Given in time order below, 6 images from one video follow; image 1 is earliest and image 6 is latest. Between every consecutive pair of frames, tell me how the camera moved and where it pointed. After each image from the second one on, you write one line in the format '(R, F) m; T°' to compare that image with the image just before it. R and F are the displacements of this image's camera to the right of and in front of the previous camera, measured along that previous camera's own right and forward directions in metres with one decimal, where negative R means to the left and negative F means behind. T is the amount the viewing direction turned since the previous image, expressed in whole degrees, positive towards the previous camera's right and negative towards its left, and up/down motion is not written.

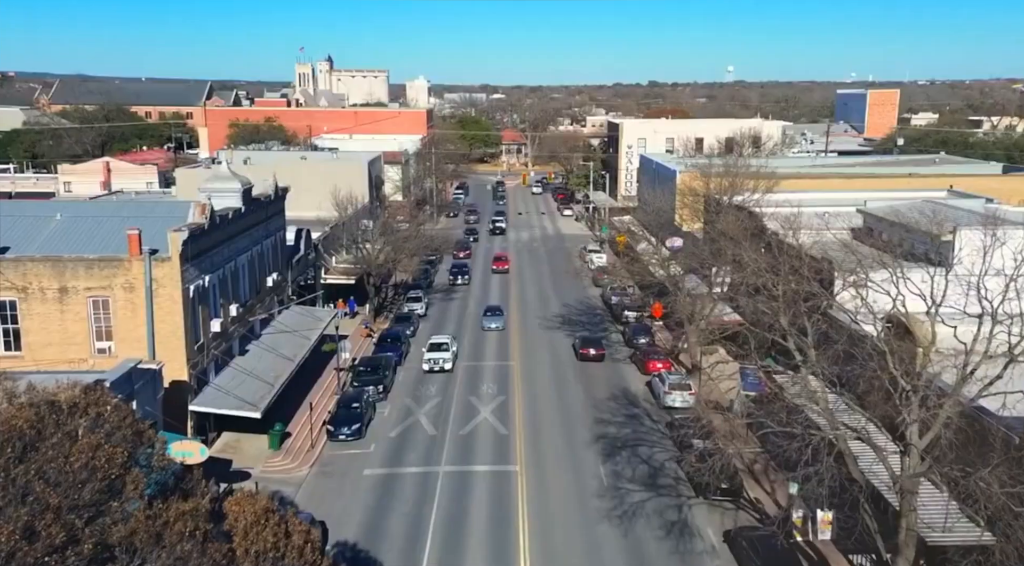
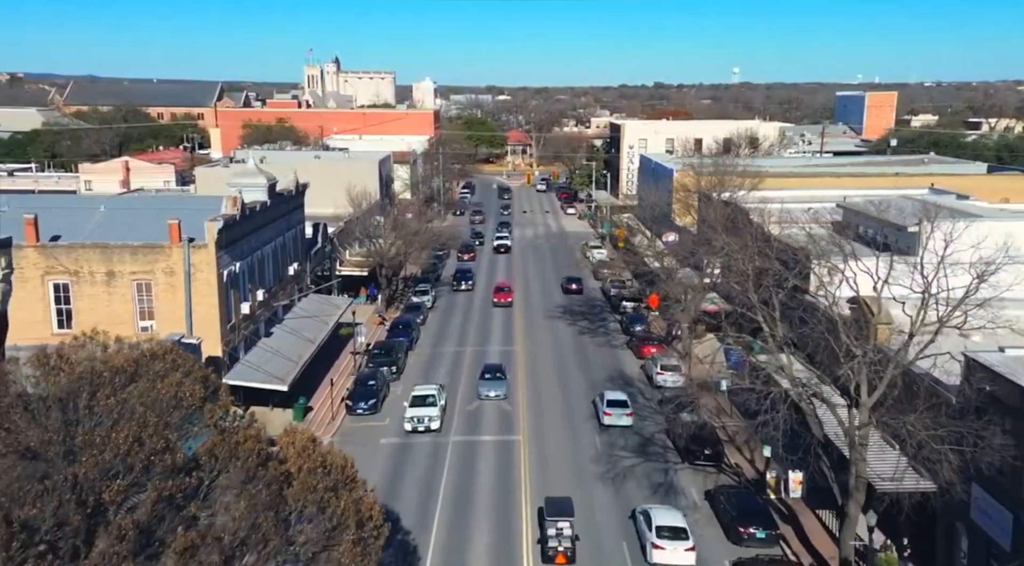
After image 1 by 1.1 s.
(+0.1, -3.1) m; 0°
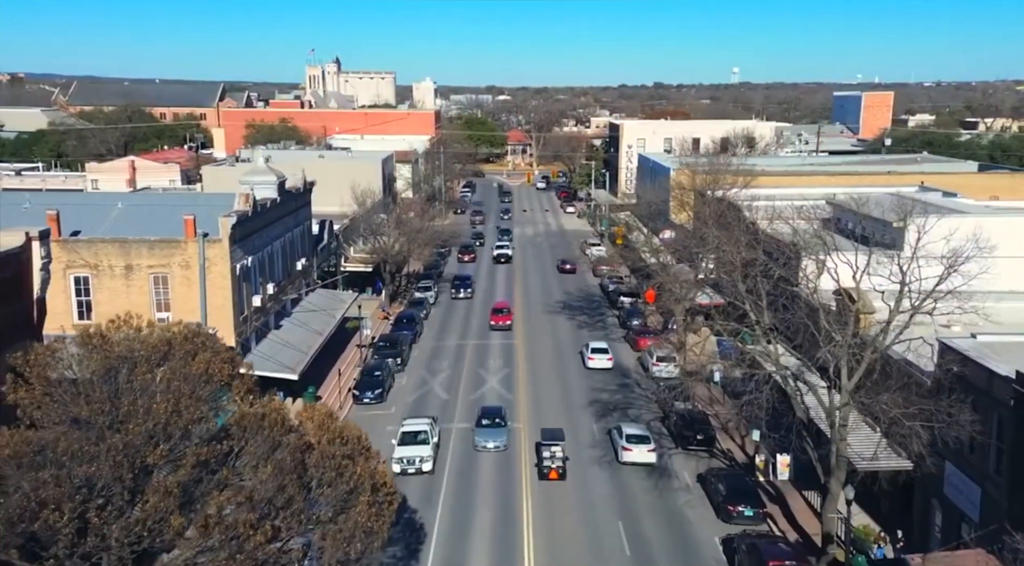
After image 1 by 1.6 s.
(0.0, -1.5) m; 0°
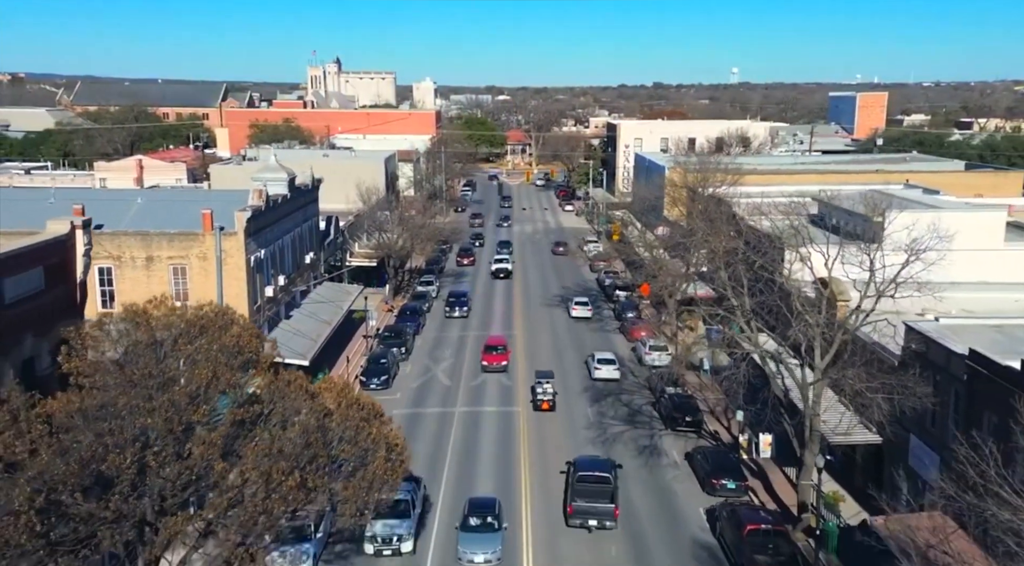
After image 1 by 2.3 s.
(0.0, -2.1) m; 0°
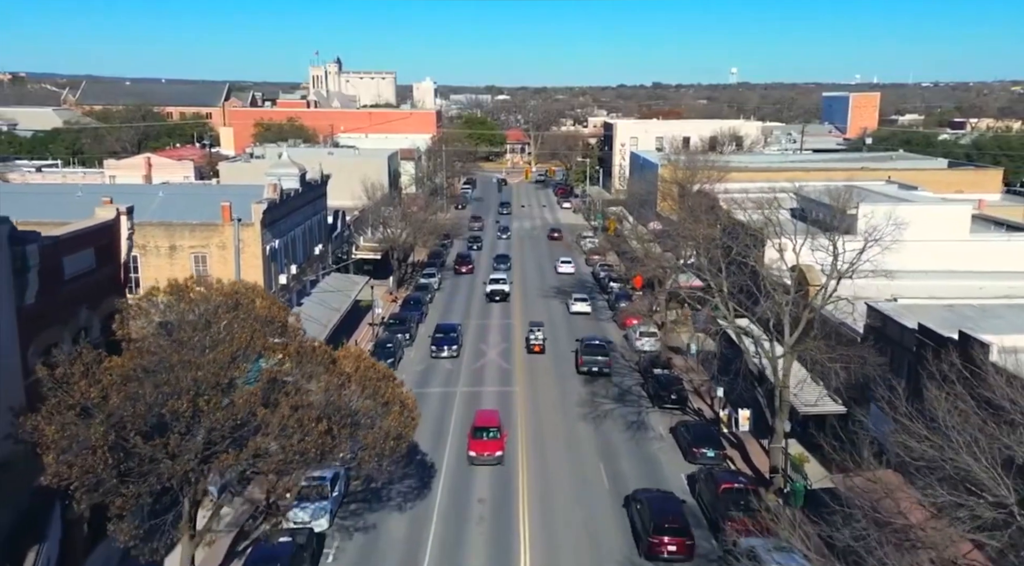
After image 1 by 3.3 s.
(+0.1, -2.7) m; 0°
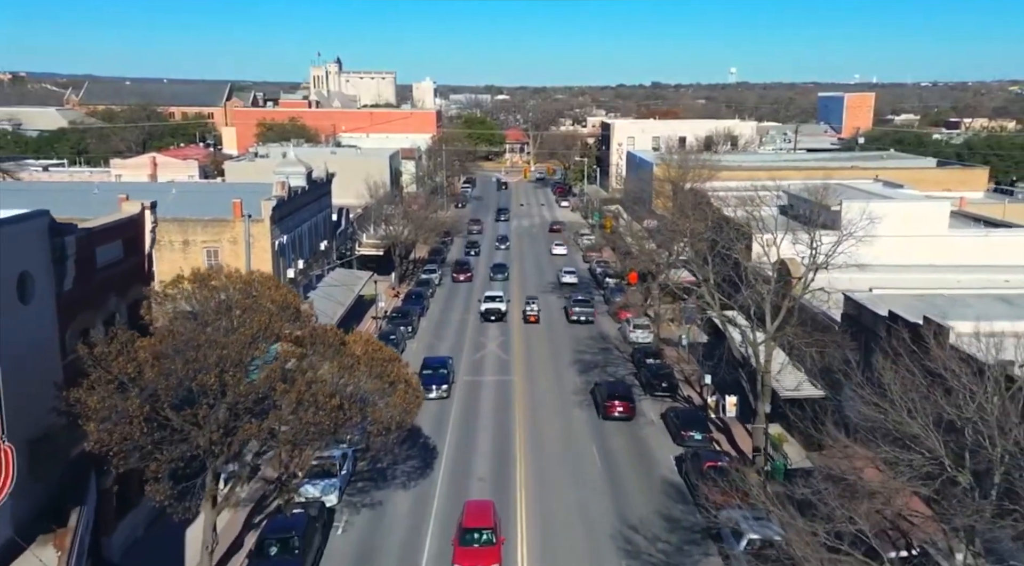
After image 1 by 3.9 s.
(+0.1, -1.8) m; 0°
